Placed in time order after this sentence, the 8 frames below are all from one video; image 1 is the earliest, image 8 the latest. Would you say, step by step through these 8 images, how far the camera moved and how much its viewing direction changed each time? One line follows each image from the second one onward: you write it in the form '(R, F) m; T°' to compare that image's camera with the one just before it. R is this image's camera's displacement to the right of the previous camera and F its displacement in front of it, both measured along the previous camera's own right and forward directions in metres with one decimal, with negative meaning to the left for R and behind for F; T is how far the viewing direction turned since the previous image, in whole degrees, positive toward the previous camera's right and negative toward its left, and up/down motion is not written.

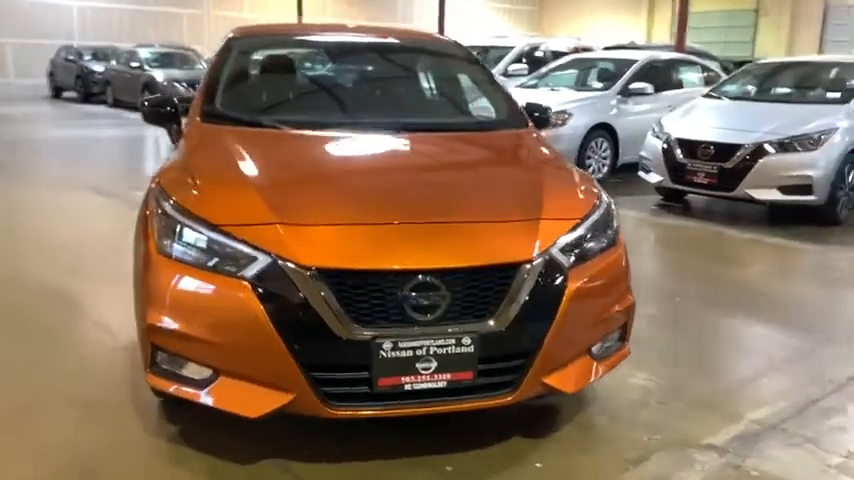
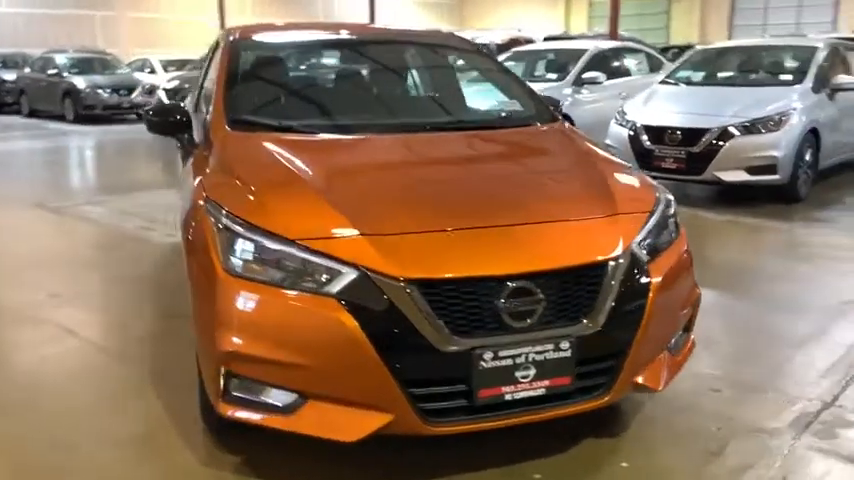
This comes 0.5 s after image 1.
(-0.5, +0.1) m; +6°
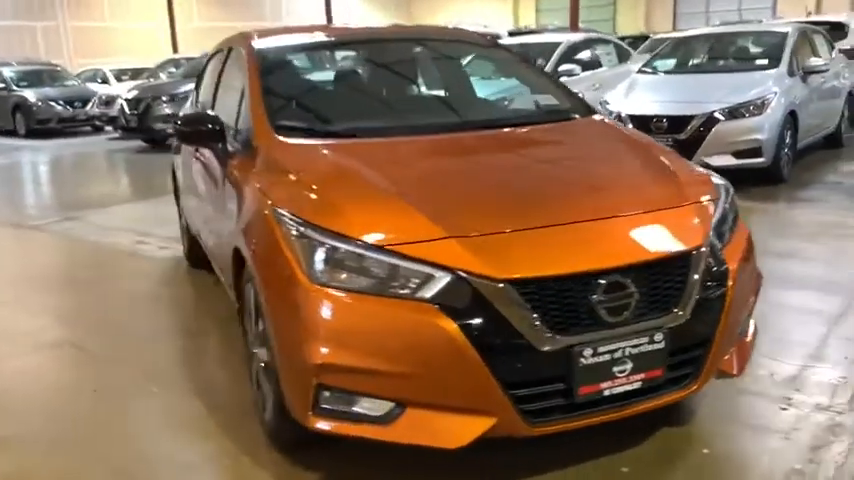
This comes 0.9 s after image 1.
(-0.4, +0.1) m; +4°
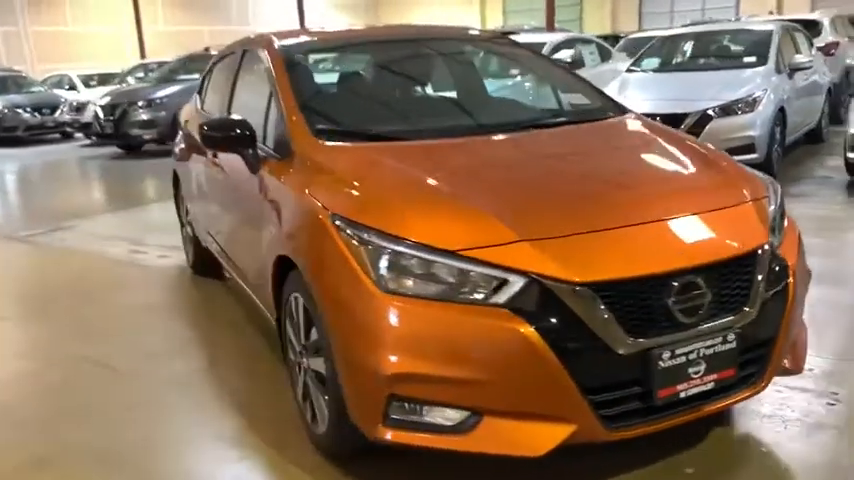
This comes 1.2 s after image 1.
(-0.3, +0.1) m; +3°
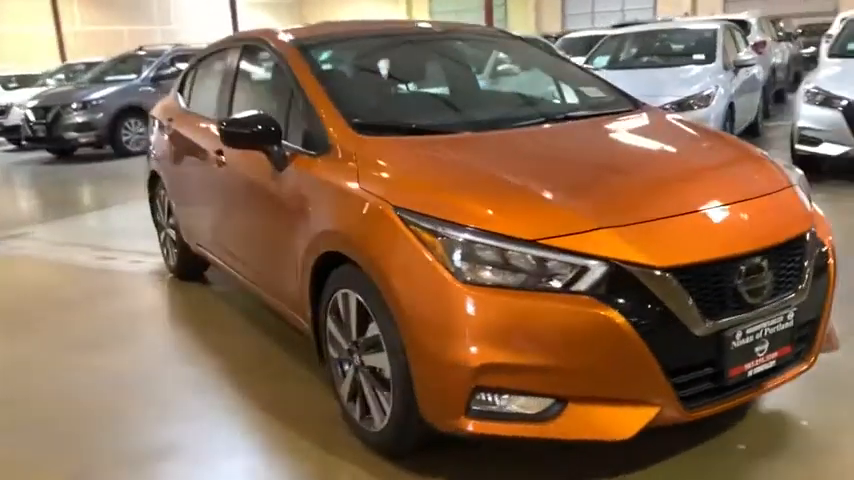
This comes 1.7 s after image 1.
(-0.5, 0.0) m; +6°
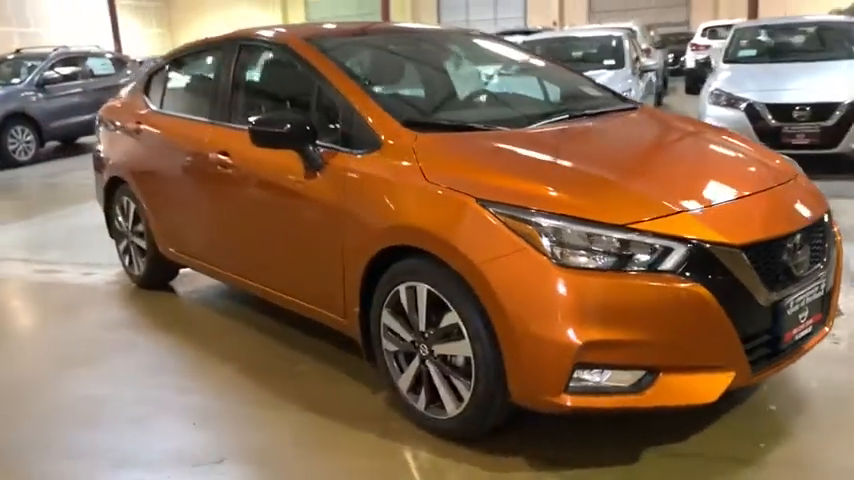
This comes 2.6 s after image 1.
(-0.7, 0.0) m; +10°
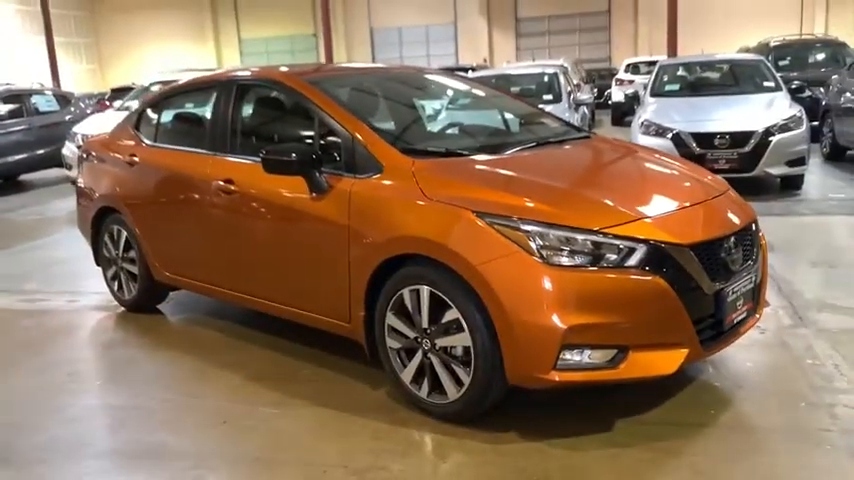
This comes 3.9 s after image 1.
(-0.3, -0.5) m; +5°
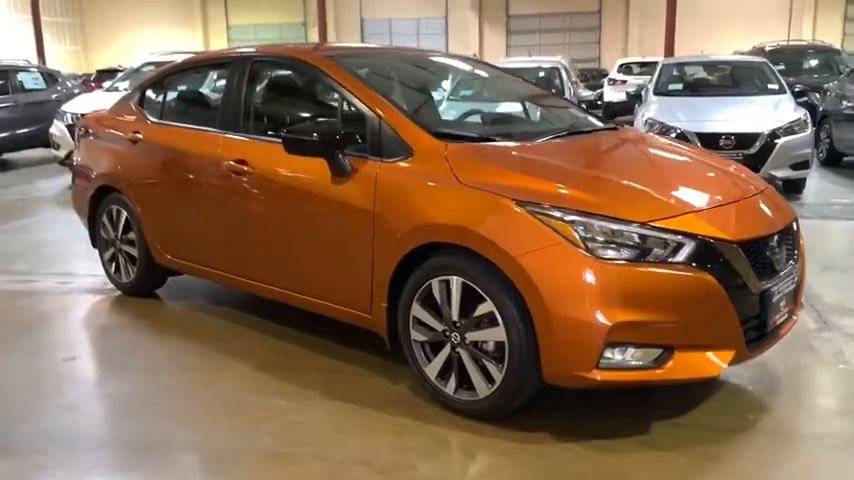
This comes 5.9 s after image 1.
(-0.2, +0.2) m; +2°
